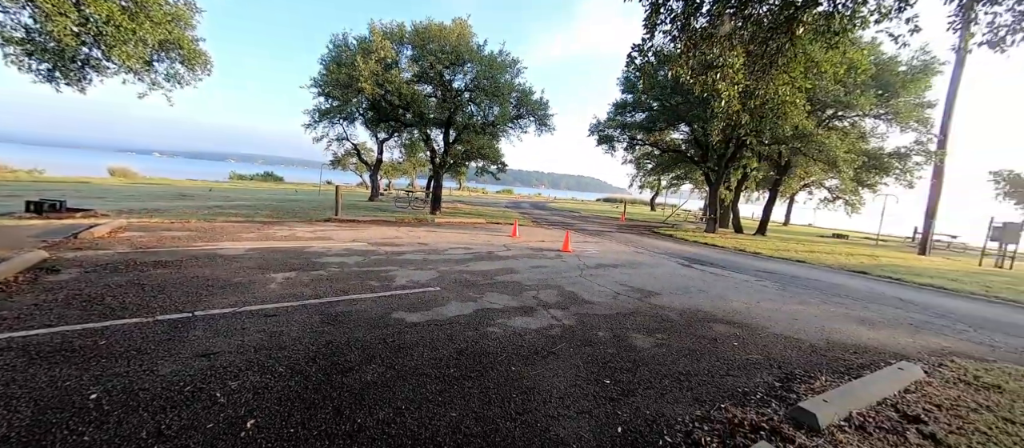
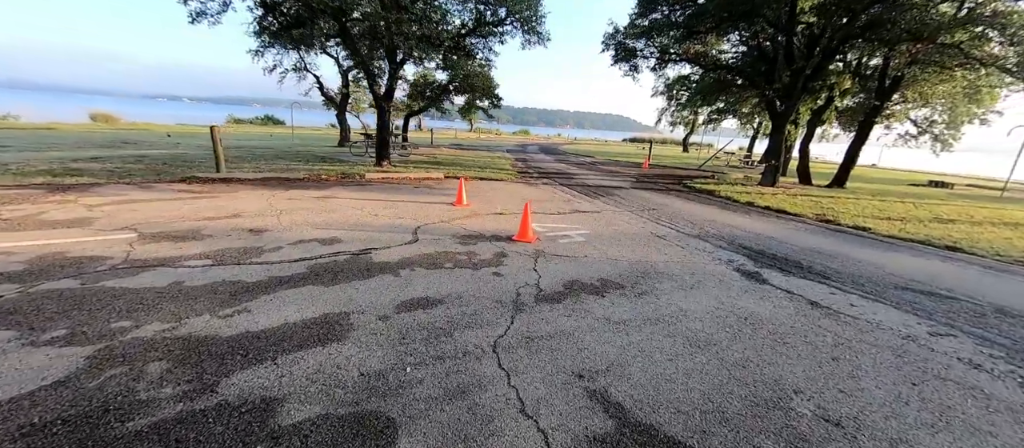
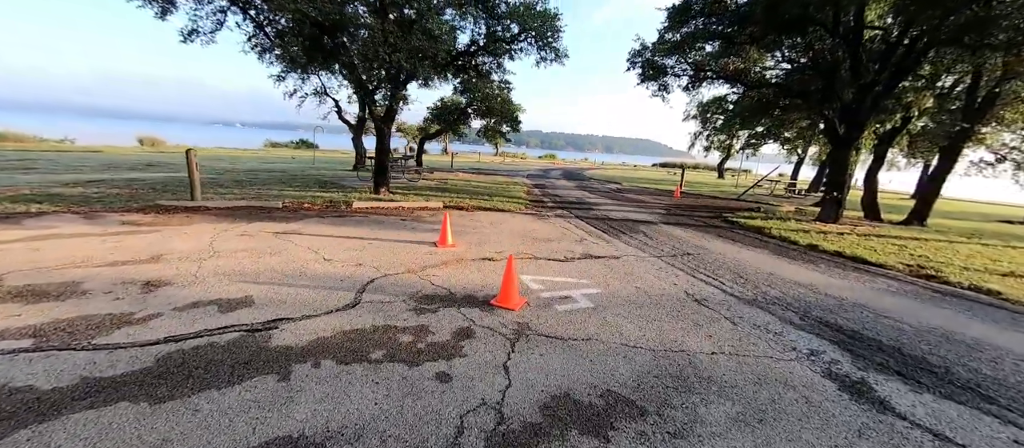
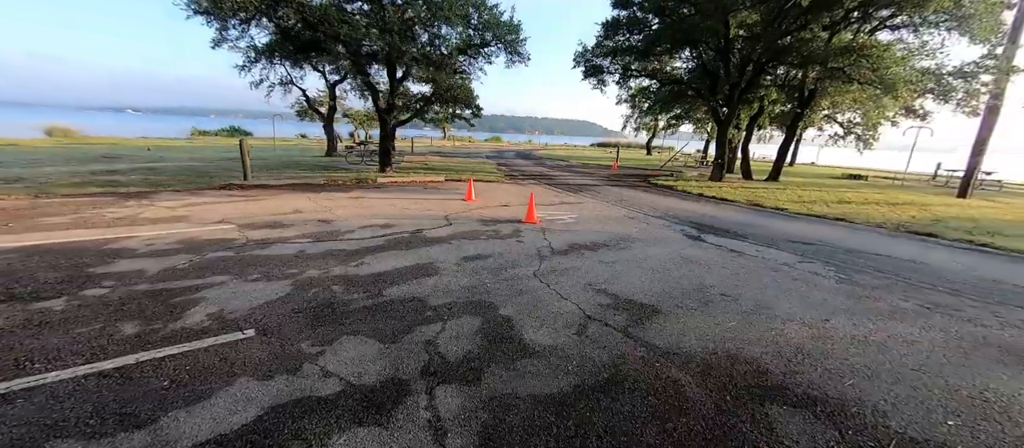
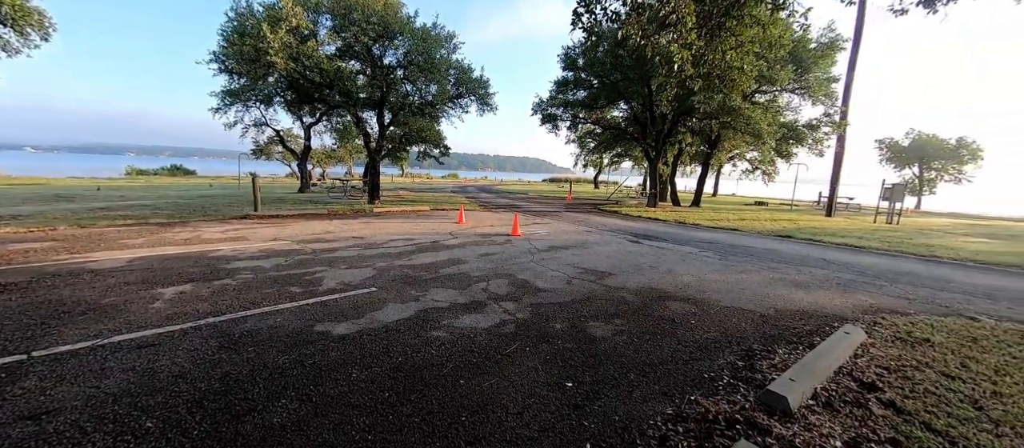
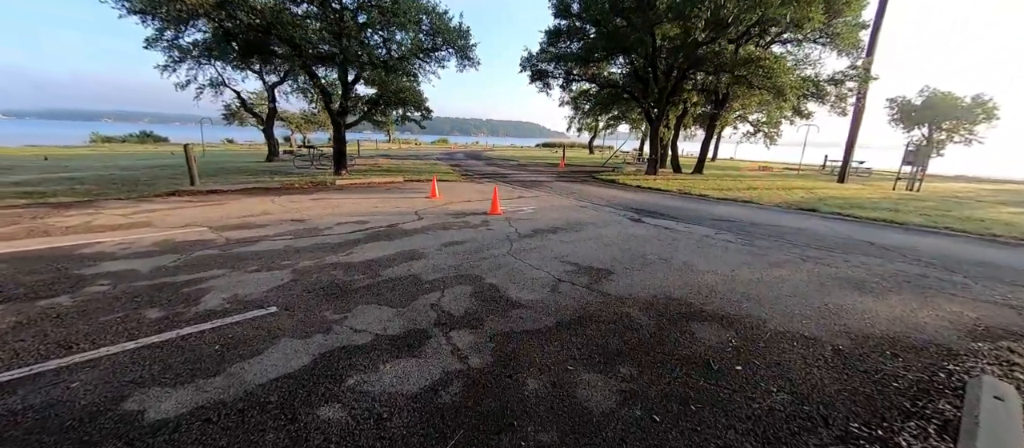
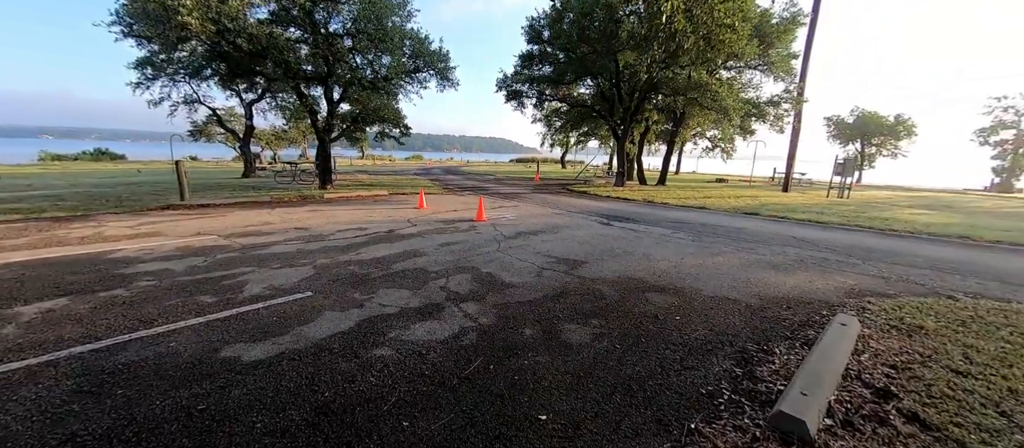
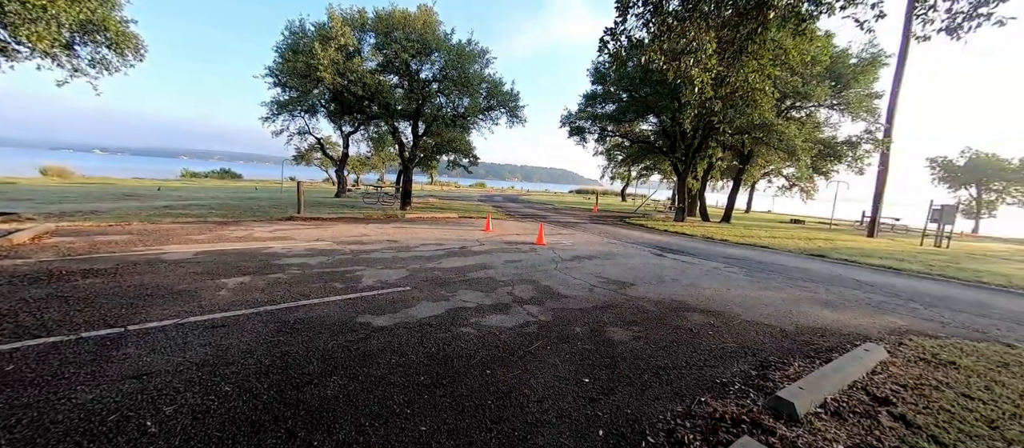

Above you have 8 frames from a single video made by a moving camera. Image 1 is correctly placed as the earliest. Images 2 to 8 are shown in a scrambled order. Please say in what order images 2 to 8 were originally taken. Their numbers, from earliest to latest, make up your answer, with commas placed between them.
8, 5, 7, 6, 4, 2, 3
